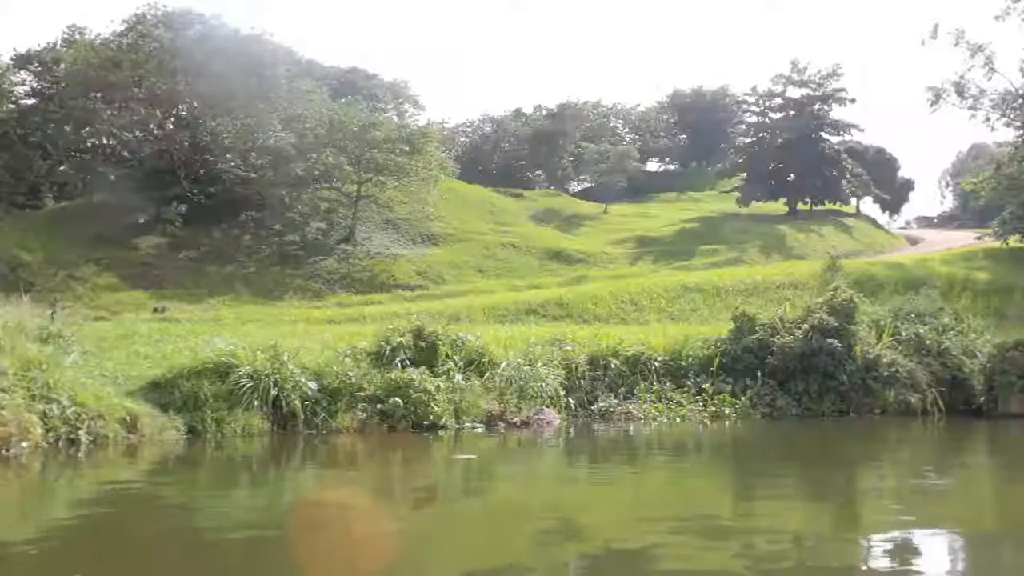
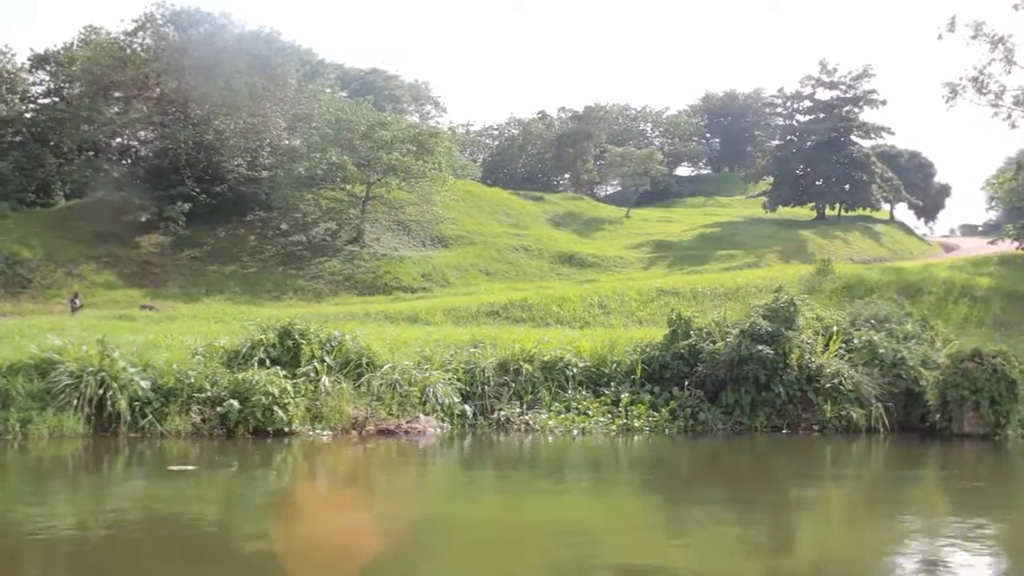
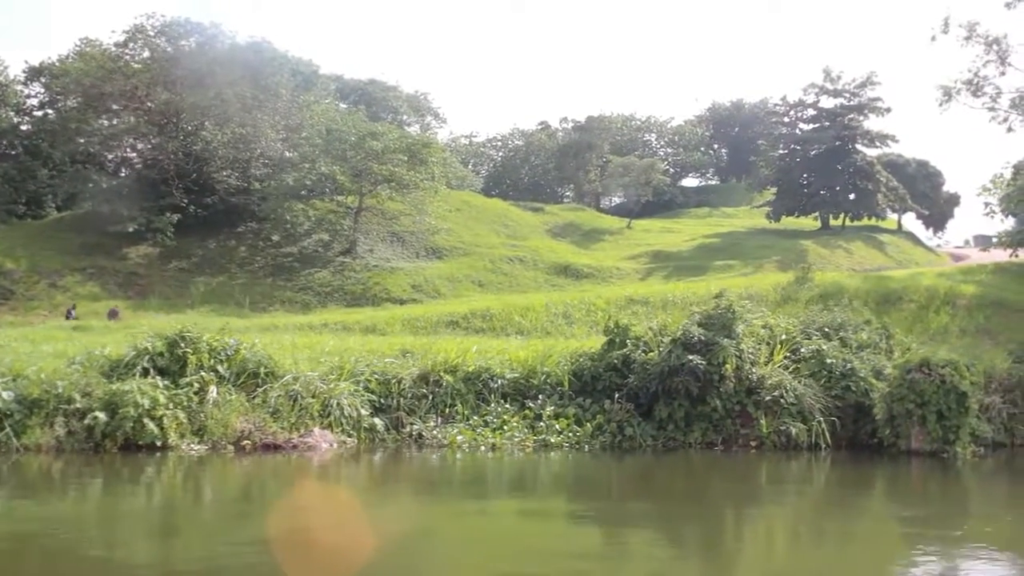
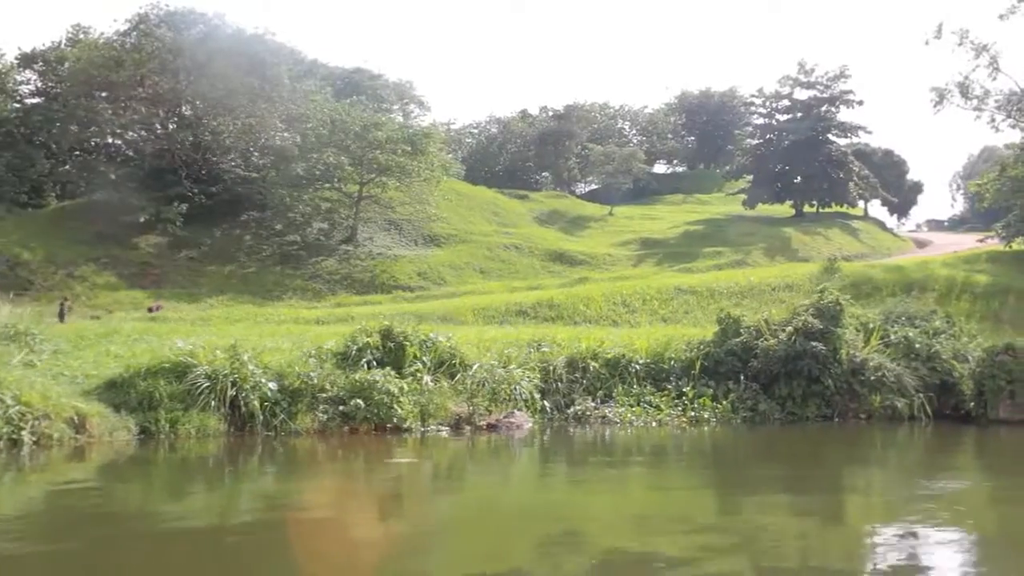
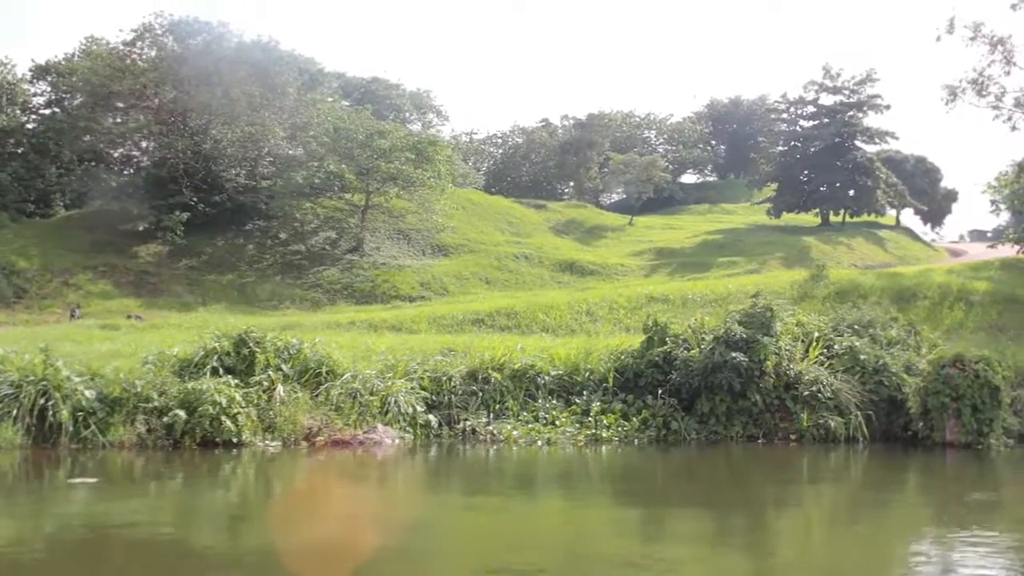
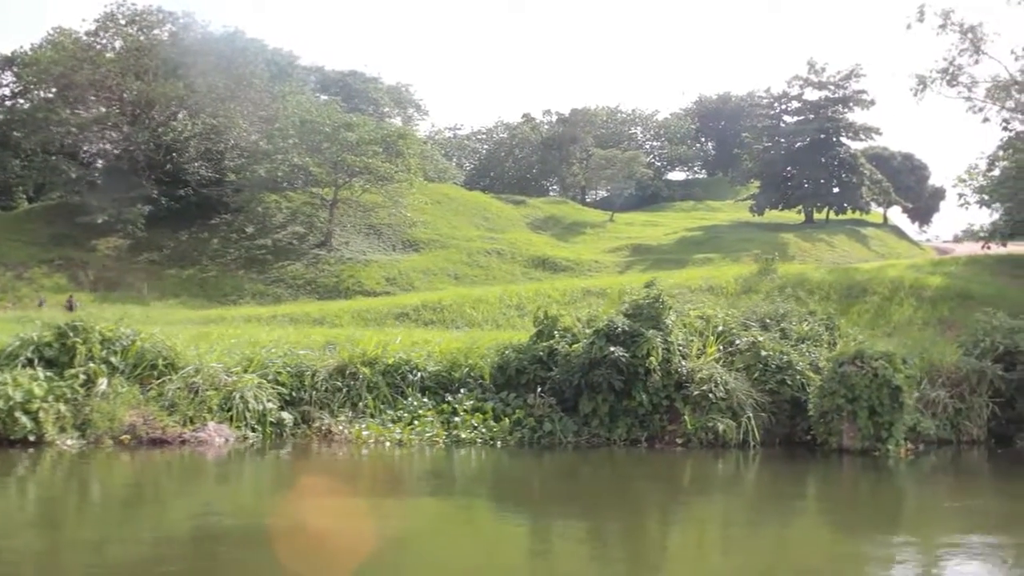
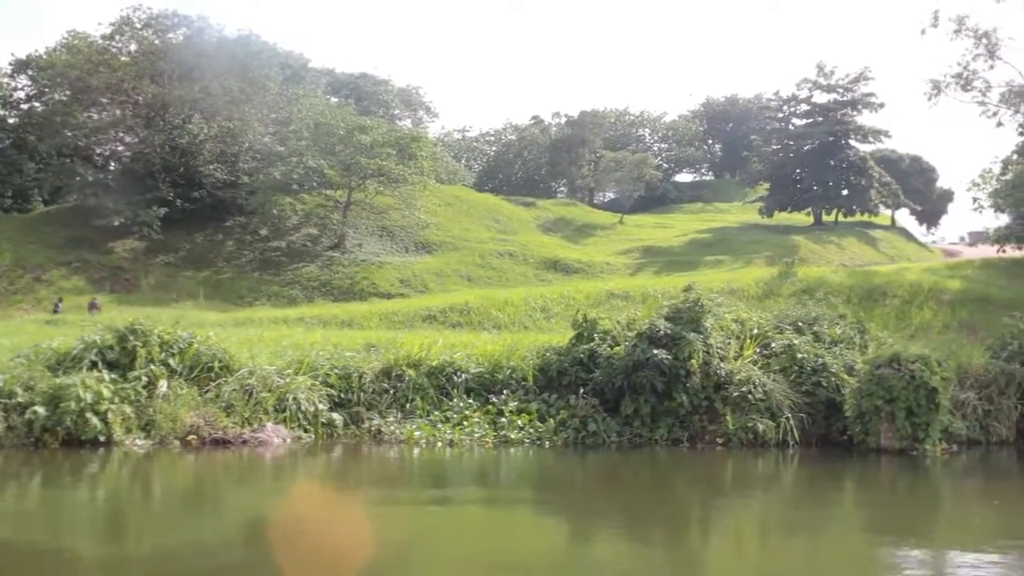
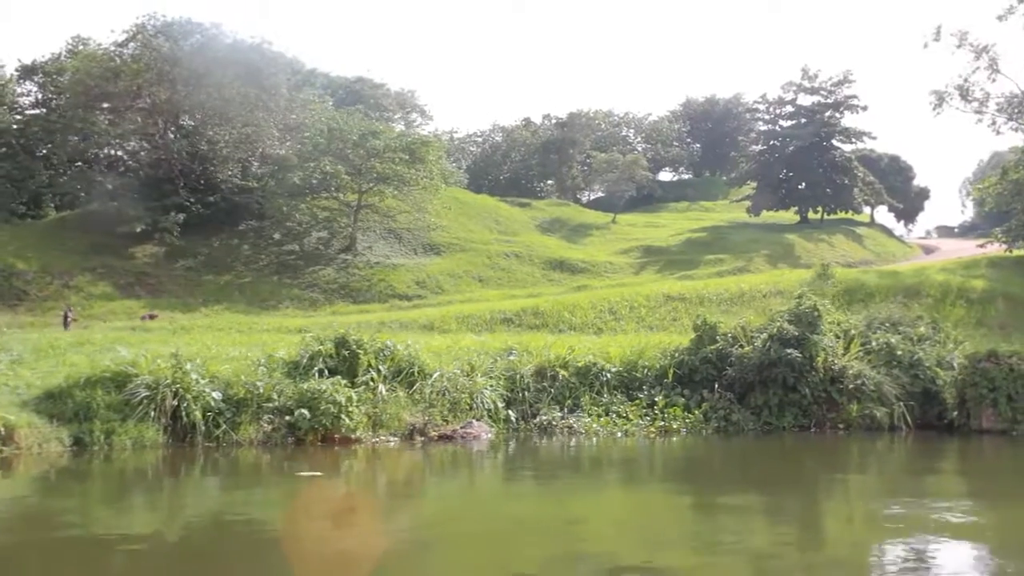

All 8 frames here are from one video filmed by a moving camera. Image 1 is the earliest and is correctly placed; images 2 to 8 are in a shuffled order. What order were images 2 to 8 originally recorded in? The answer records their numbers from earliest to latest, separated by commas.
4, 8, 2, 5, 3, 7, 6
